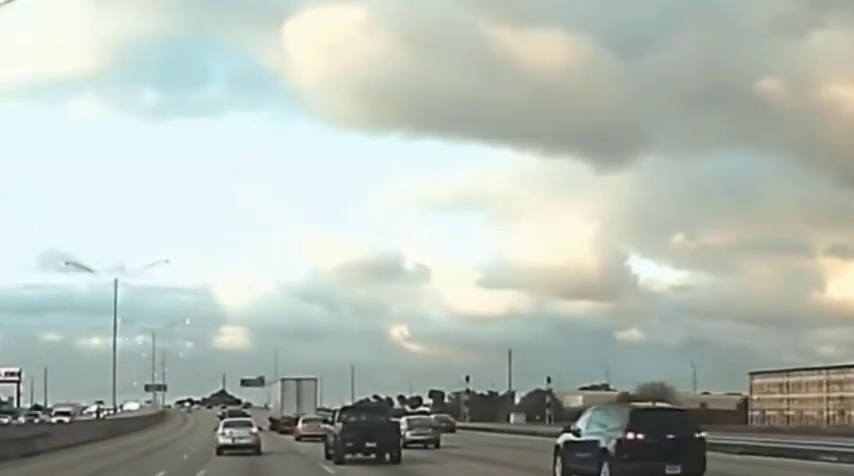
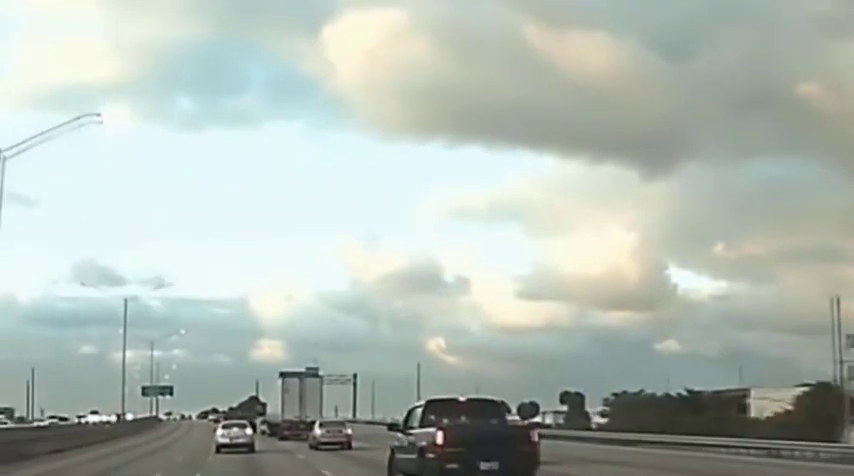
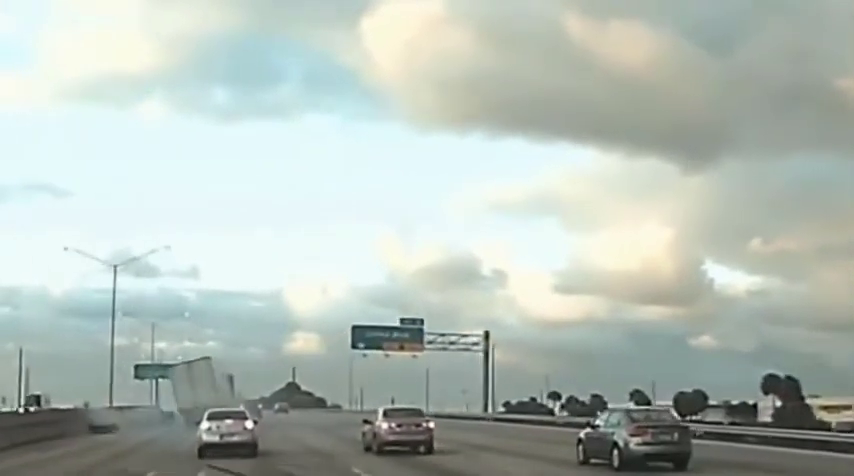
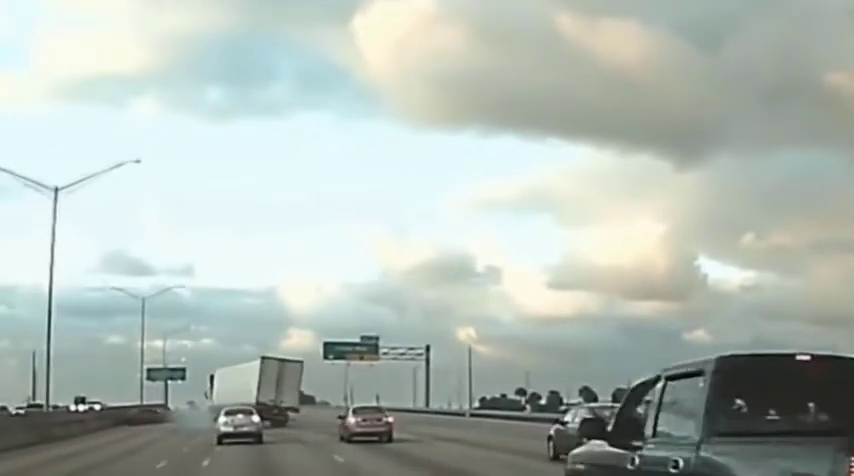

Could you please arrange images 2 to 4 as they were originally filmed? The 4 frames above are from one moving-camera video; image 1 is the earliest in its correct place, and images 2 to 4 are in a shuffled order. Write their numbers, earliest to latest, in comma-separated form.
2, 4, 3
